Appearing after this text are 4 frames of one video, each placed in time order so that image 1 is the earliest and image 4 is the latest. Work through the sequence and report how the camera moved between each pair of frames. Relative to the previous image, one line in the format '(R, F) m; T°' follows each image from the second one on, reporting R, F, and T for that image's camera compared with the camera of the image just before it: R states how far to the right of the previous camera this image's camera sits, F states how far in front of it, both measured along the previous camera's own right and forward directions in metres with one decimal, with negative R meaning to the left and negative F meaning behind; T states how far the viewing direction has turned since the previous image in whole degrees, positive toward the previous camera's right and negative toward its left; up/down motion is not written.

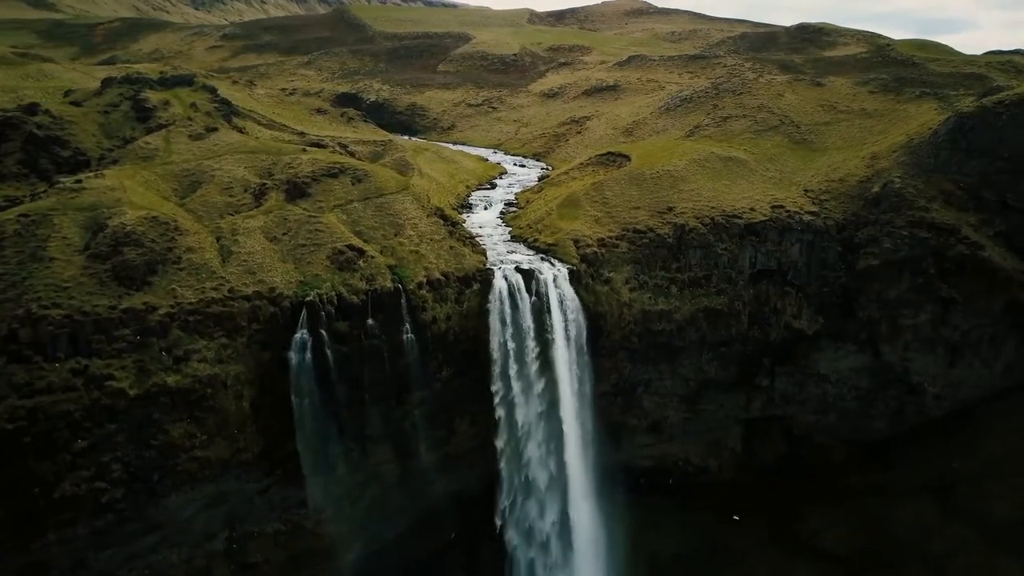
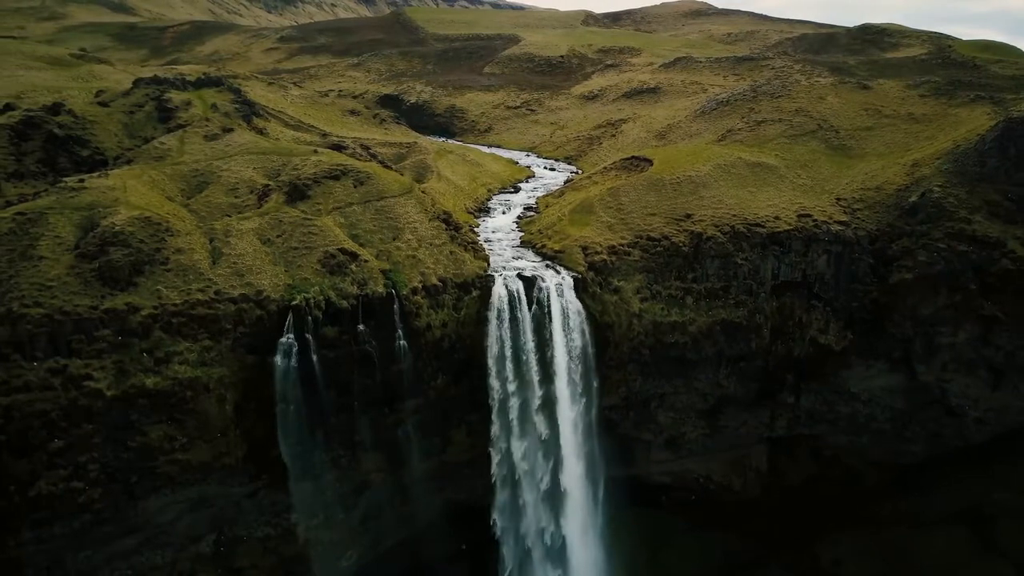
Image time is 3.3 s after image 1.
(+2.3, +1.1) m; -4°
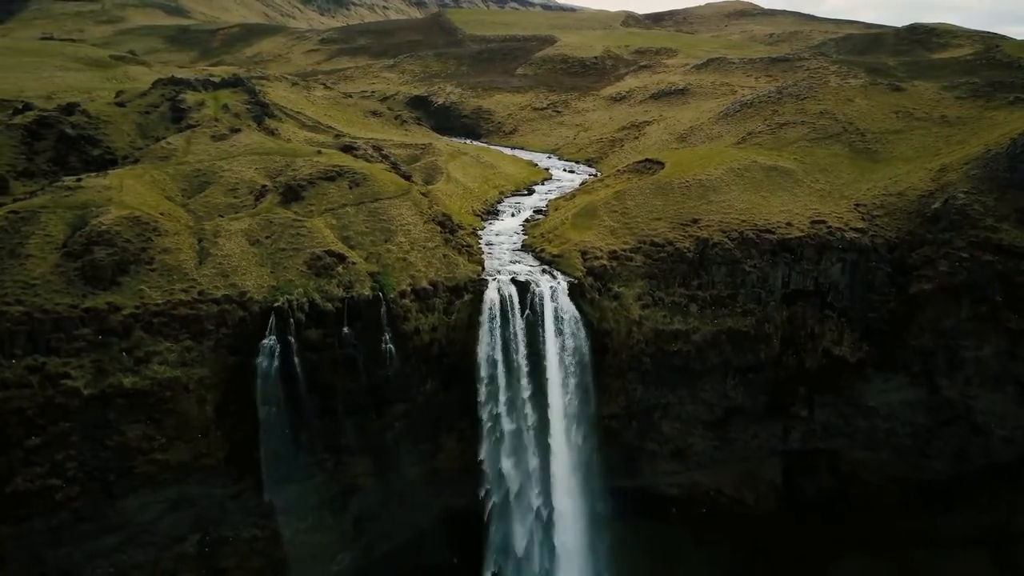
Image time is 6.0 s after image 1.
(+2.1, +0.7) m; -3°
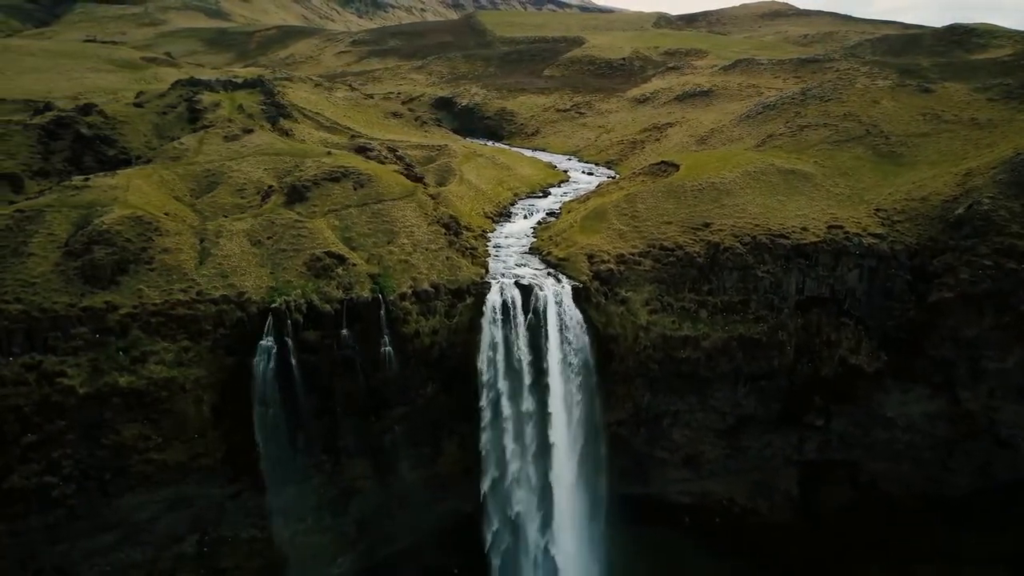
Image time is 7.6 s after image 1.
(+1.2, +0.5) m; -2°
